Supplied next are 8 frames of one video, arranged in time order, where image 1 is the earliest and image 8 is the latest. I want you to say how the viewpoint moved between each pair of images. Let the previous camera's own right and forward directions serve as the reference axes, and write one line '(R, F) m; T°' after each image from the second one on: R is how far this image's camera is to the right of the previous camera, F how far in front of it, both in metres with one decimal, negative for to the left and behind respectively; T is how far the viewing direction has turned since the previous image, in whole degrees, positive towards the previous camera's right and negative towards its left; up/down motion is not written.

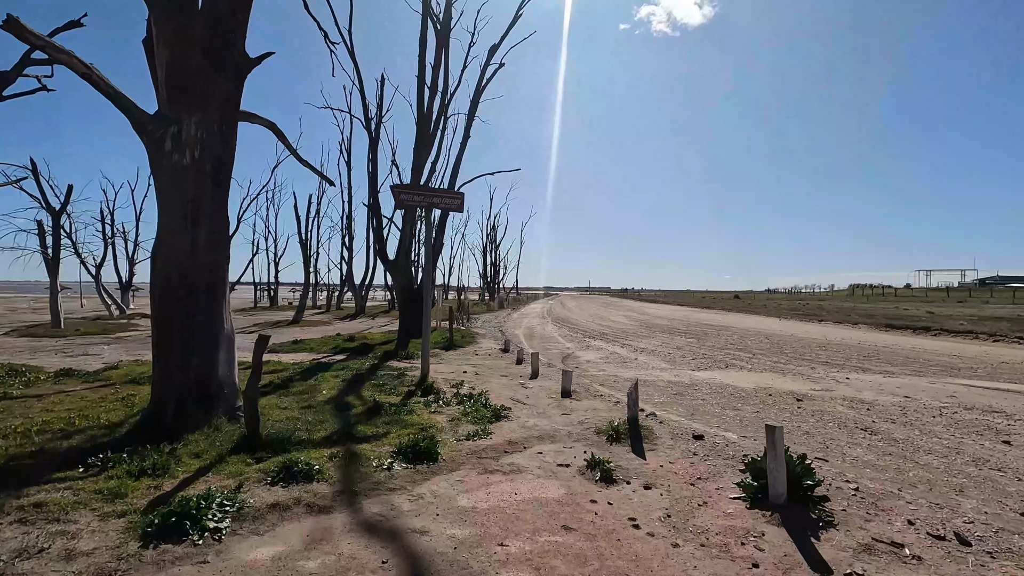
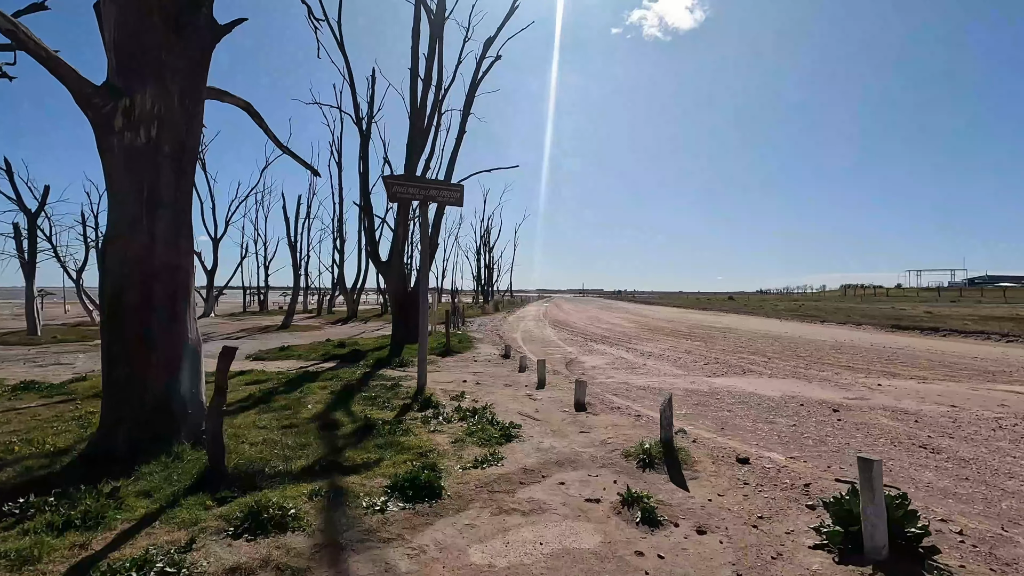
(-0.2, +1.1) m; +1°
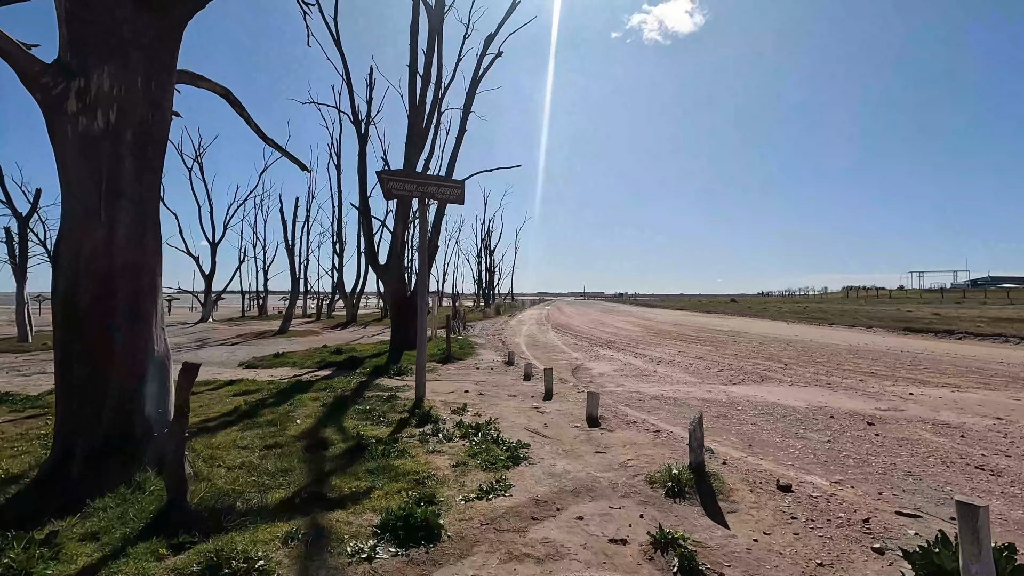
(-0.1, +0.8) m; 0°
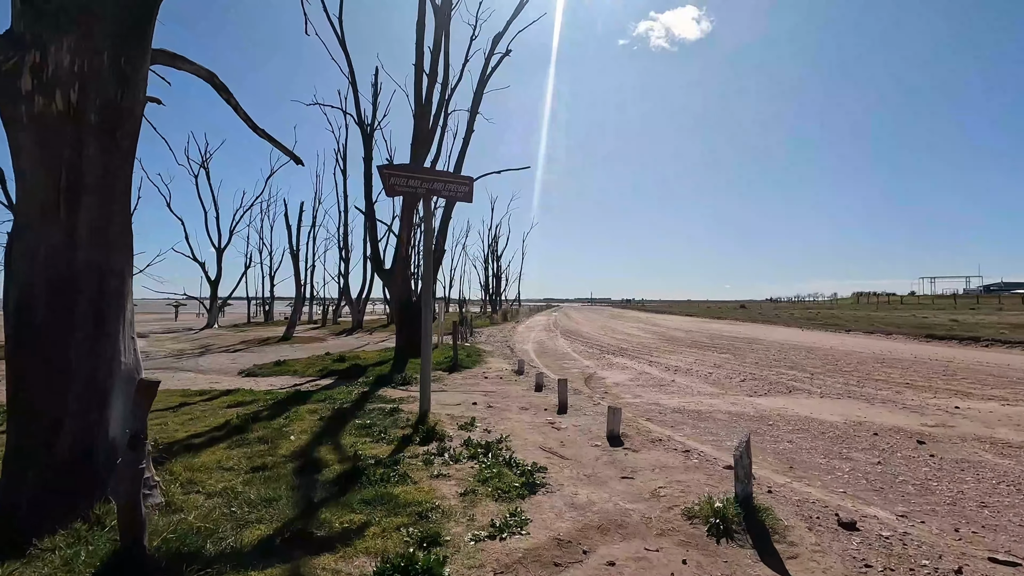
(-0.1, +0.8) m; -1°
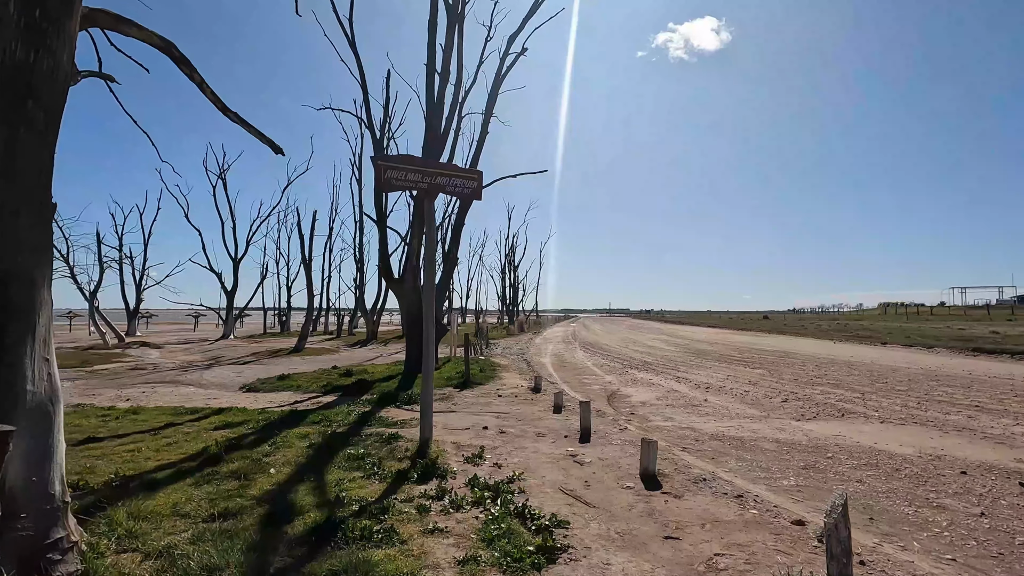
(0.0, +1.2) m; -2°
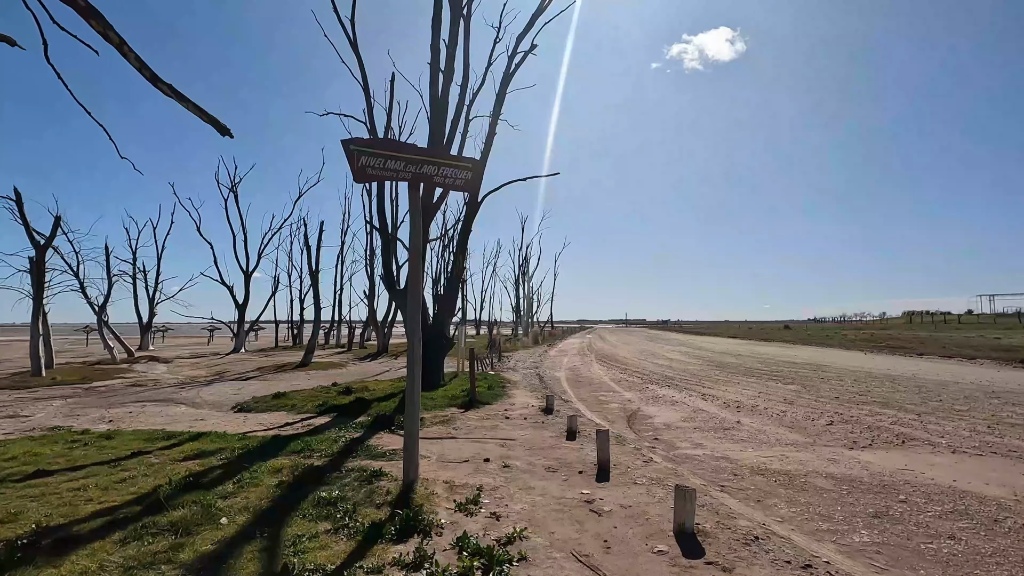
(+0.2, +1.3) m; -2°
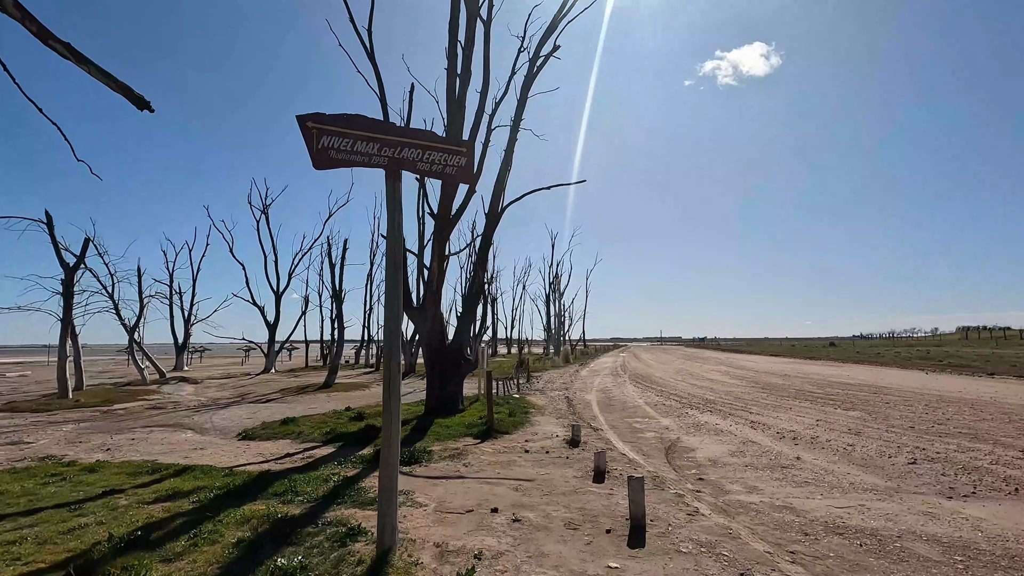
(+0.3, +1.4) m; -3°
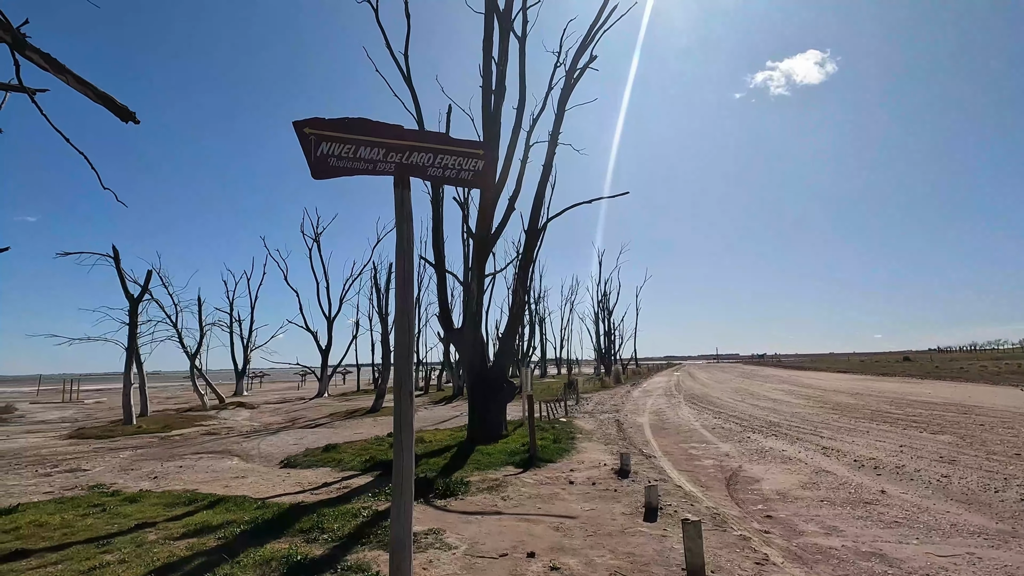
(+0.2, +0.6) m; -5°
